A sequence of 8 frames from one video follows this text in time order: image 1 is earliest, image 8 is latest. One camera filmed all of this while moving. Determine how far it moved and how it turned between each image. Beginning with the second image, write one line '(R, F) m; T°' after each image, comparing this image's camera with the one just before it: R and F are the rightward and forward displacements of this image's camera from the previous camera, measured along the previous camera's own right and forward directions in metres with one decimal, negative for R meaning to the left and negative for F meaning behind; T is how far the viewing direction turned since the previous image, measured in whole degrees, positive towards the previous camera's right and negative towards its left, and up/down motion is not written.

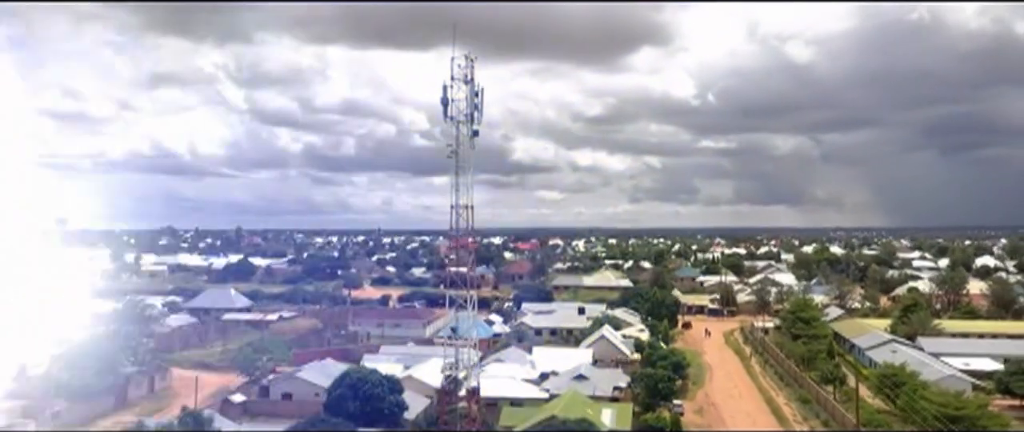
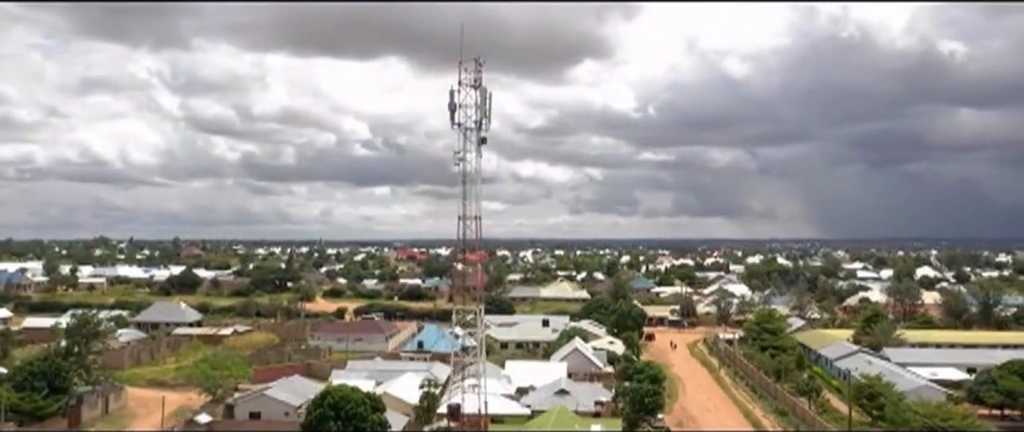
(-0.7, +0.4) m; +4°
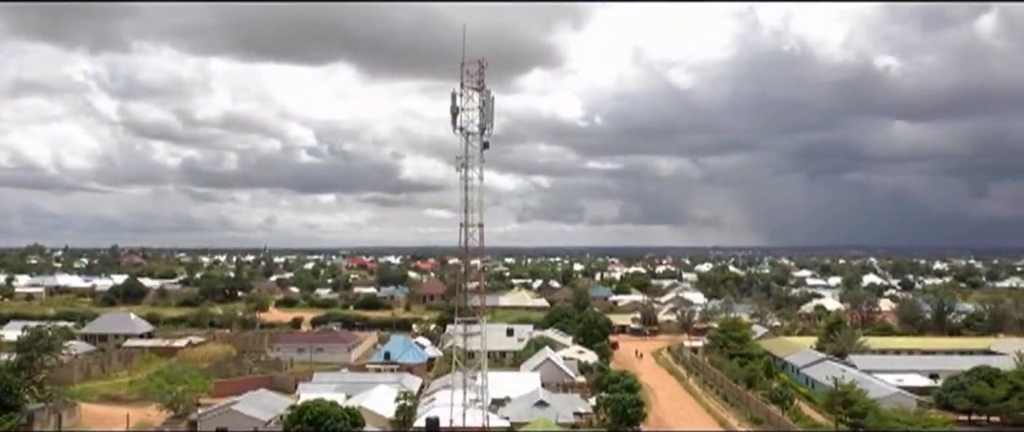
(-0.6, +0.3) m; +4°
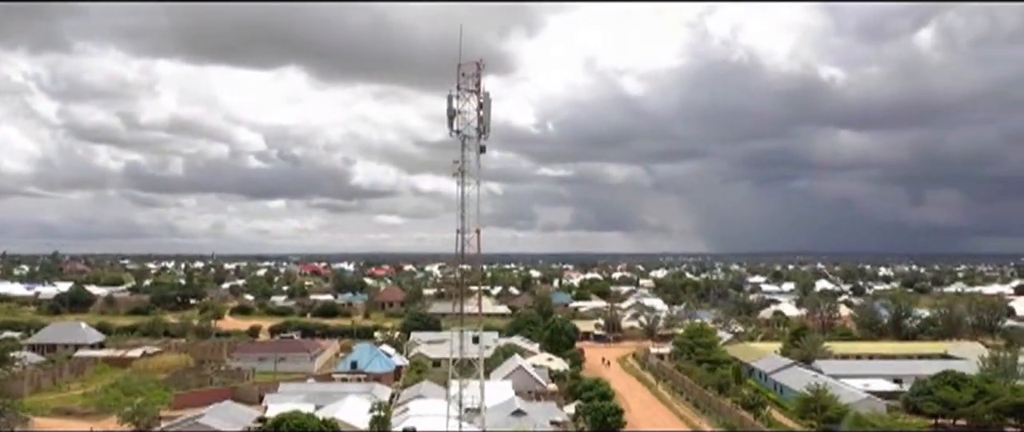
(-0.4, +0.3) m; +3°
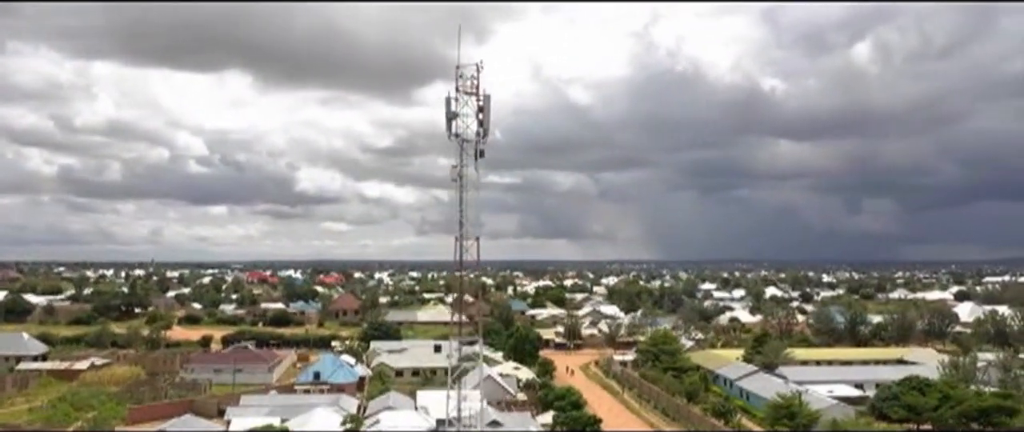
(-0.5, +0.3) m; +4°
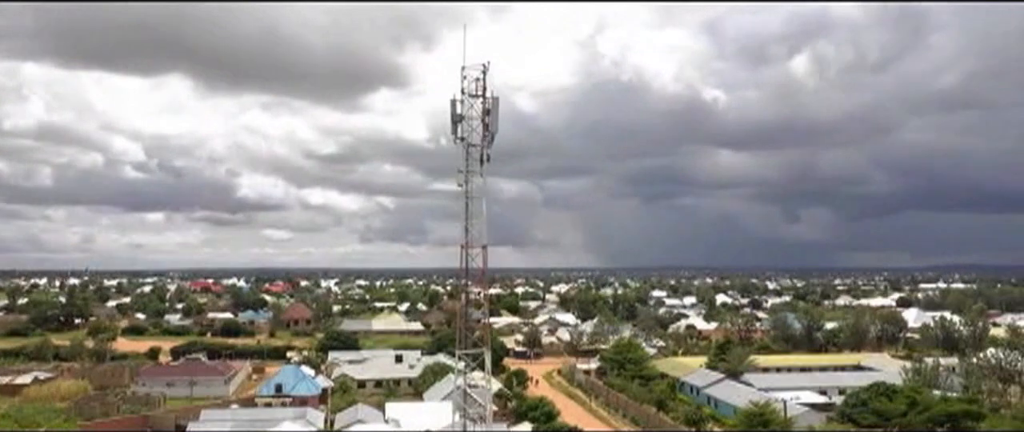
(-0.5, +0.4) m; +4°
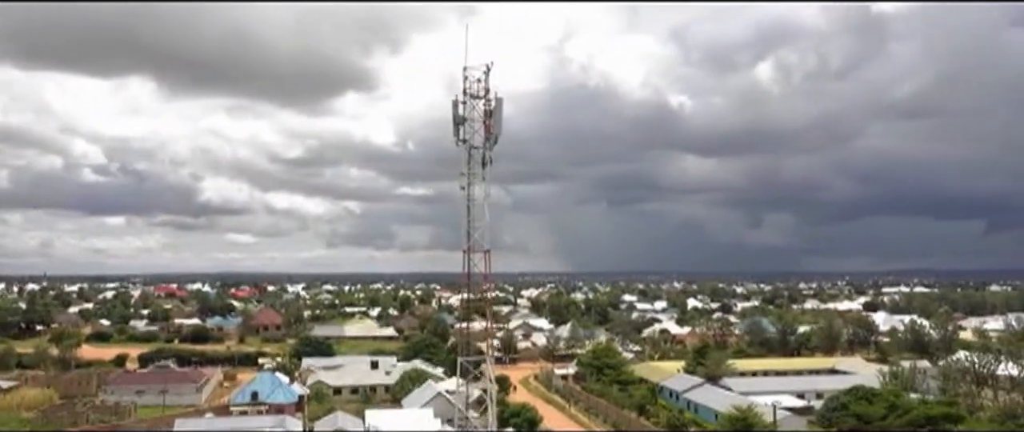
(-0.3, +0.2) m; +2°
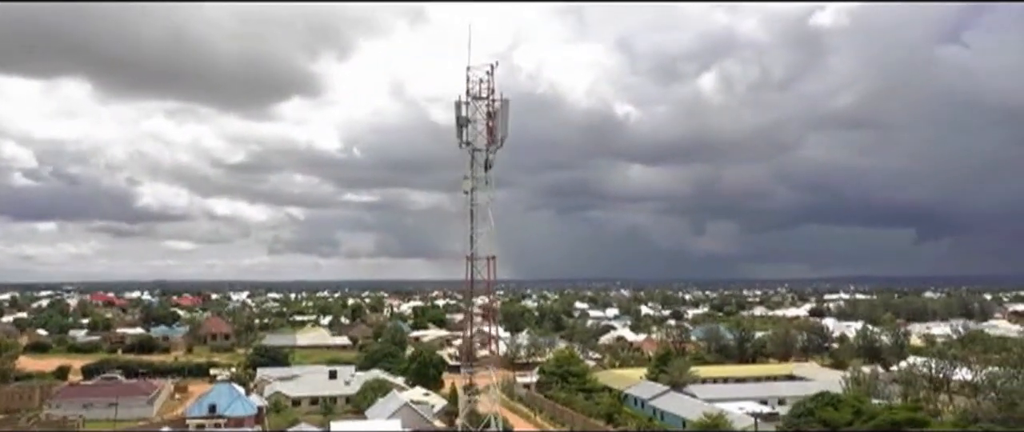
(-0.5, +0.3) m; +4°
